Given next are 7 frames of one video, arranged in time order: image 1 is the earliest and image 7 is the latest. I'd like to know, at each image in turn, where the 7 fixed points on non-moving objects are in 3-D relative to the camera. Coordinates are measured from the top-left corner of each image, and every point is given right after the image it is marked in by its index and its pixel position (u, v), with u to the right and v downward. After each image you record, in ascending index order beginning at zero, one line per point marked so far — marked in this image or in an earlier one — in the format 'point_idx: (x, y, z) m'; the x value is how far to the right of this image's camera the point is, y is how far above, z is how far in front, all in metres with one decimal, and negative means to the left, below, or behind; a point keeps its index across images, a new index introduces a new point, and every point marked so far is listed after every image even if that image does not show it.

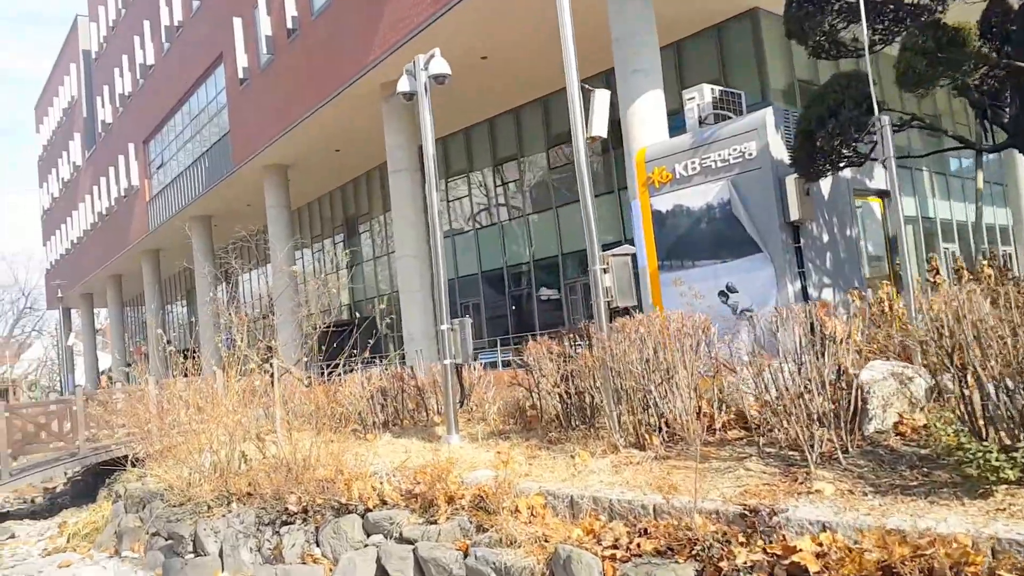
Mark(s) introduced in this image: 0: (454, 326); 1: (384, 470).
0: (-0.6, -0.4, +9.1) m
1: (-1.2, -1.7, +8.3) m
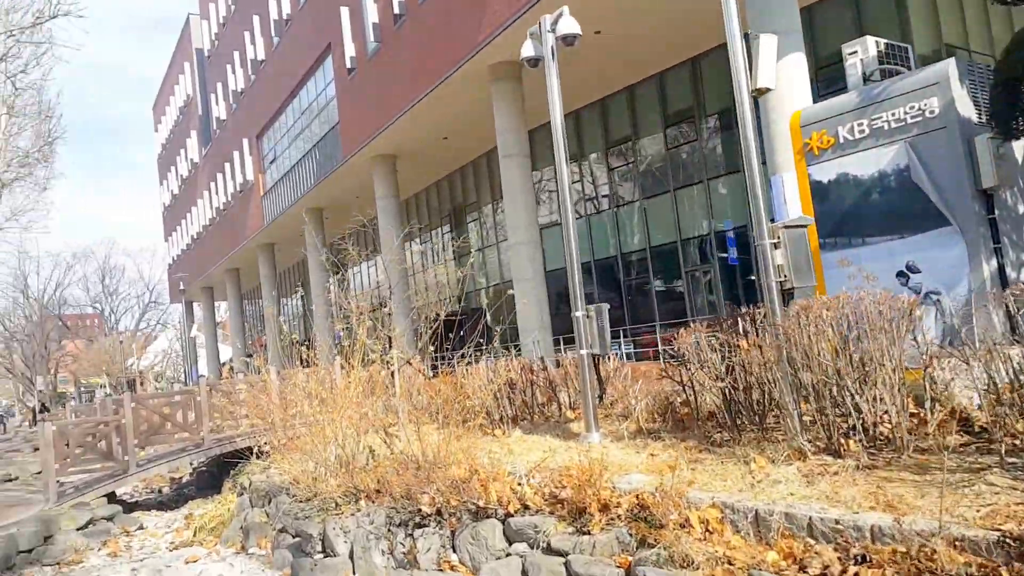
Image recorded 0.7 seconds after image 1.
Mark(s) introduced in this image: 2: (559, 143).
0: (+0.8, -0.2, +8.3) m
1: (+0.1, -1.6, +7.7) m
2: (+0.5, +1.5, +8.6) m
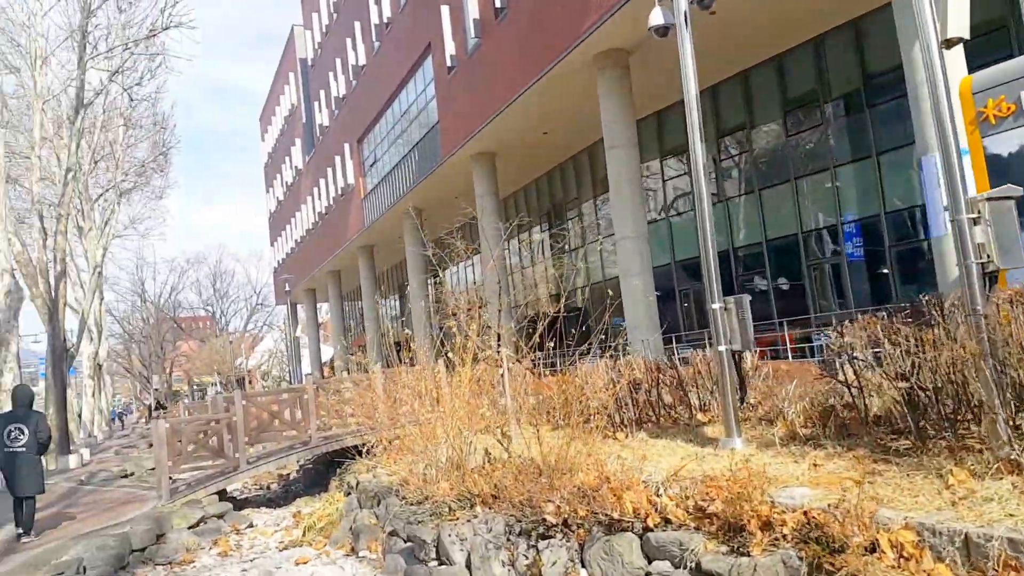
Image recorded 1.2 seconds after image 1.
0: (+1.9, -0.1, +7.5) m
1: (+1.2, -1.5, +7.0) m
2: (+1.7, +1.6, +7.9) m
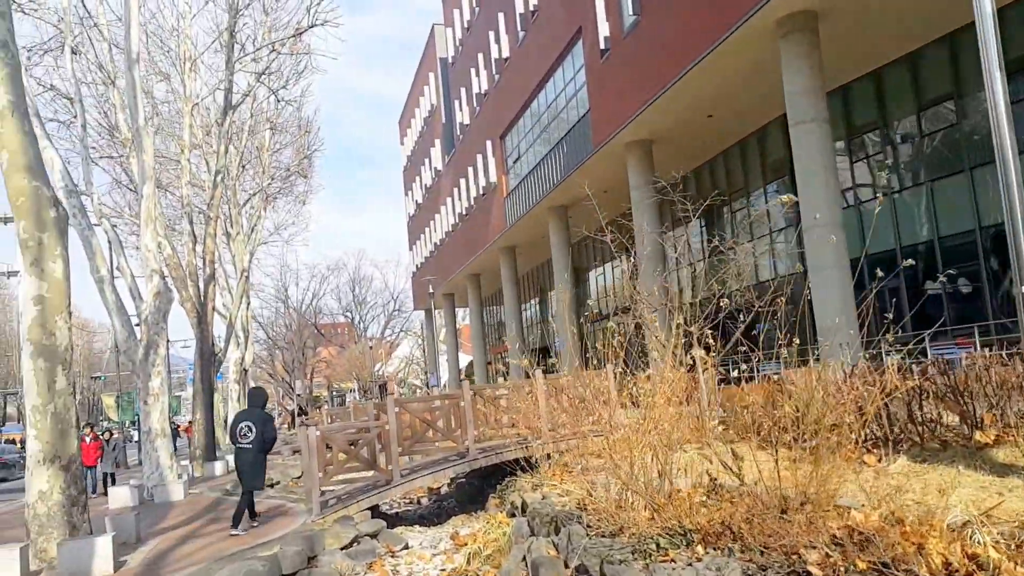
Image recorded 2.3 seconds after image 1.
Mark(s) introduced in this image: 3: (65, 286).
0: (+3.5, 0.0, +5.6) m
1: (+2.7, -1.4, +5.1) m
2: (+3.3, +1.7, +6.0) m
3: (-5.1, 0.0, +9.7) m
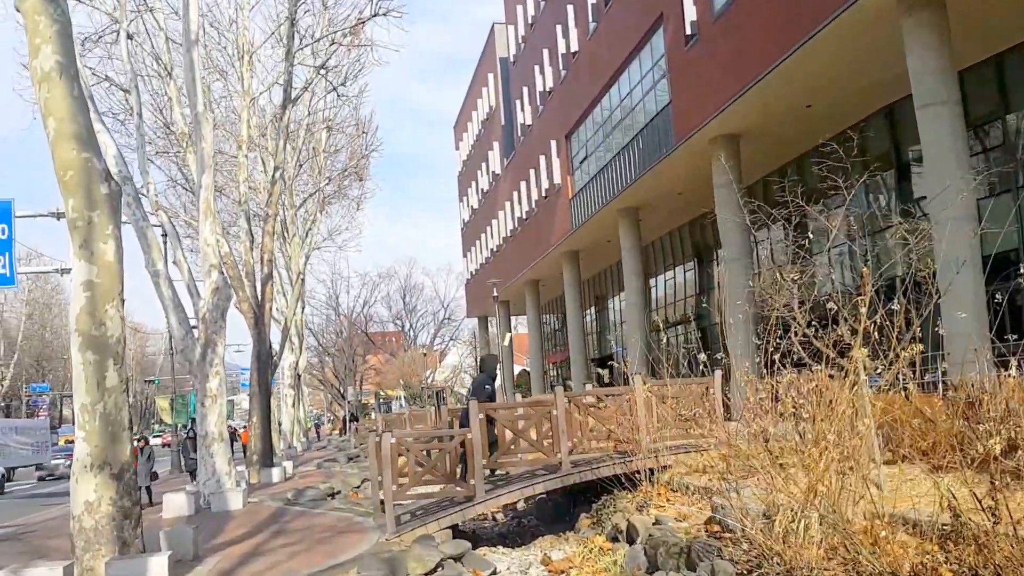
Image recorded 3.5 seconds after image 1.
0: (+4.3, +0.1, +4.1) m
1: (+3.5, -1.2, +3.7) m
2: (+4.2, +1.8, +4.5) m
3: (-4.0, +0.2, +8.7) m
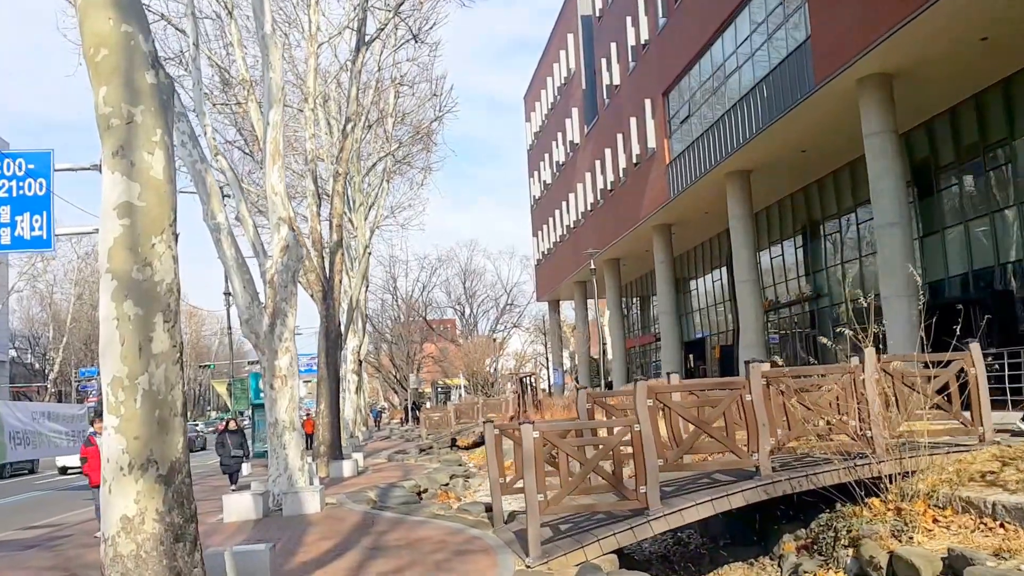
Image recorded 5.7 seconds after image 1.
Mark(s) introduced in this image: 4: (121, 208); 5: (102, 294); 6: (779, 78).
0: (+5.6, +0.6, +1.1) m
1: (+4.8, -0.8, +0.7) m
2: (+5.5, +2.3, +1.5) m
3: (-2.4, +0.7, +6.1) m
4: (-2.6, +0.6, +5.8) m
5: (-2.7, 0.0, +5.7) m
6: (+5.7, +4.6, +18.4) m
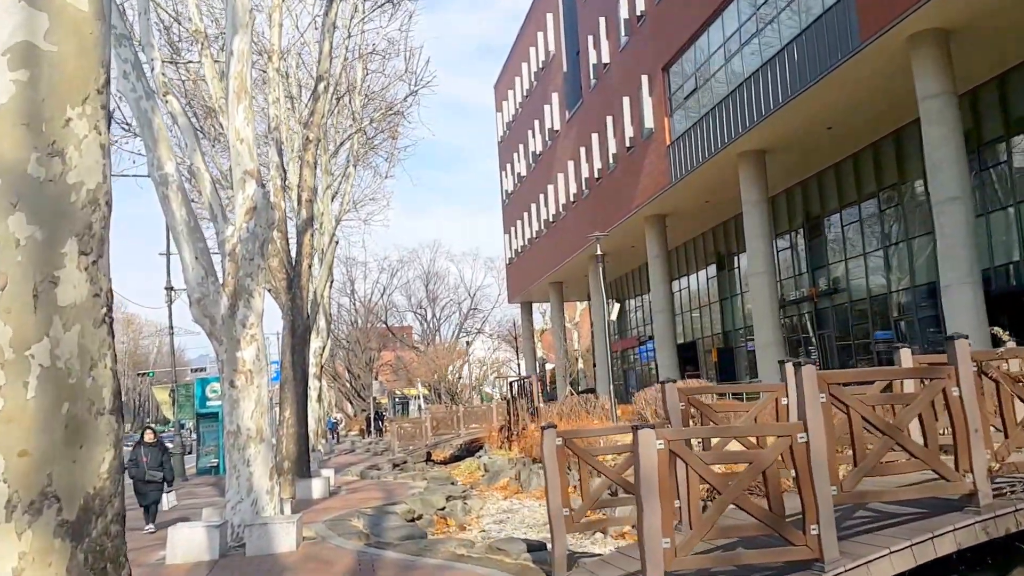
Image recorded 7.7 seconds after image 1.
0: (+6.6, +1.0, -1.0) m
1: (+5.8, -0.3, -1.5) m
2: (+6.5, +2.7, -0.6) m
3: (-1.7, +1.1, +3.5) m
4: (-1.9, +1.0, +3.2) m
5: (-2.0, +0.4, +3.1) m
6: (+5.7, +4.7, +16.3) m
